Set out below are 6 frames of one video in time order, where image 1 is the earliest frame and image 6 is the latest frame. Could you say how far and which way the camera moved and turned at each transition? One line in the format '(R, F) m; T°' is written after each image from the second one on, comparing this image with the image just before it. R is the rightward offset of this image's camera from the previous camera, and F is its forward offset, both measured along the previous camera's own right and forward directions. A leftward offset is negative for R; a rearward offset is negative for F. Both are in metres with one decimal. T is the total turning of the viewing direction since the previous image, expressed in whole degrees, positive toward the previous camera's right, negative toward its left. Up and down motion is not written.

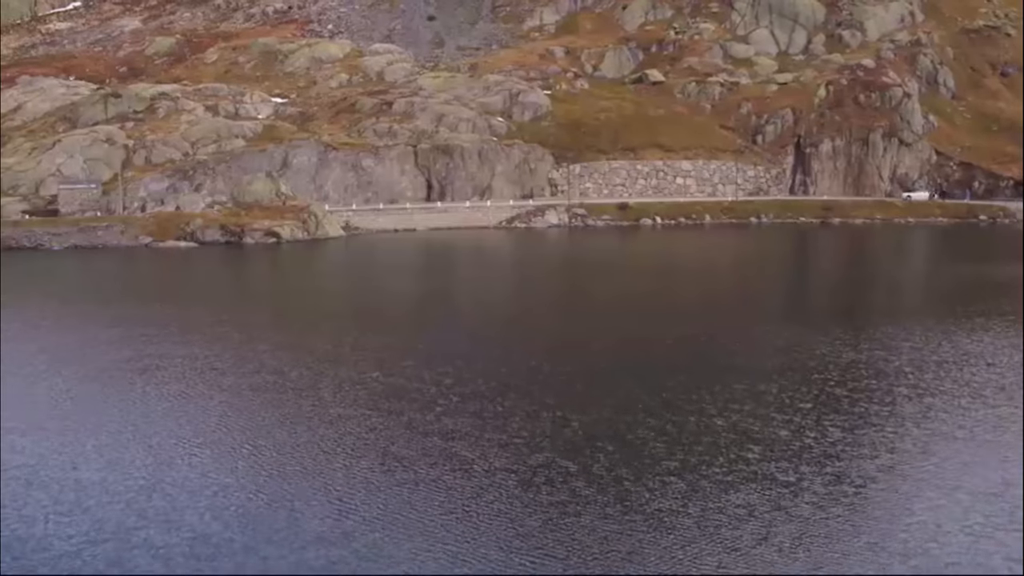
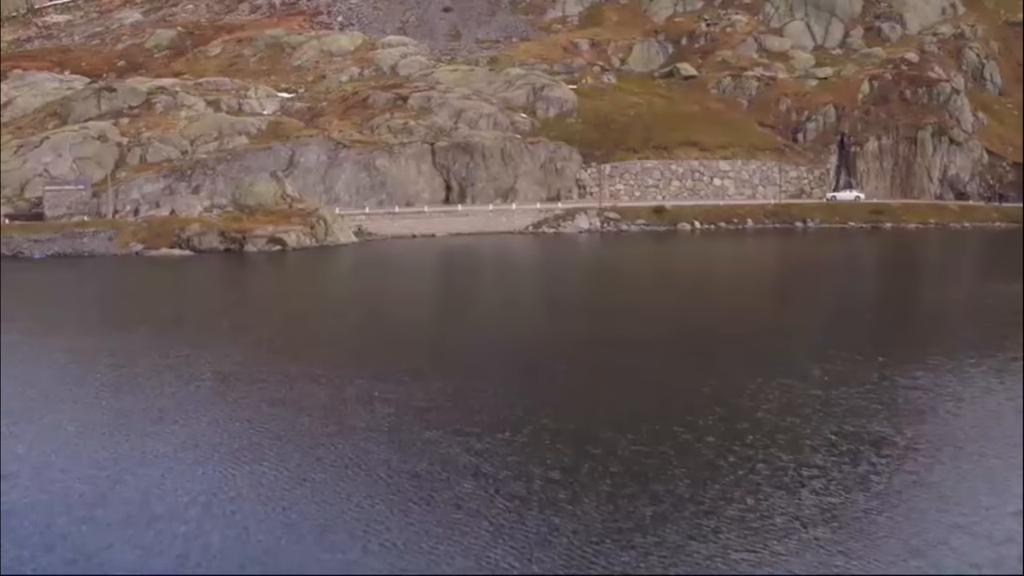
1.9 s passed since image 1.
(-1.1, +5.4) m; -1°
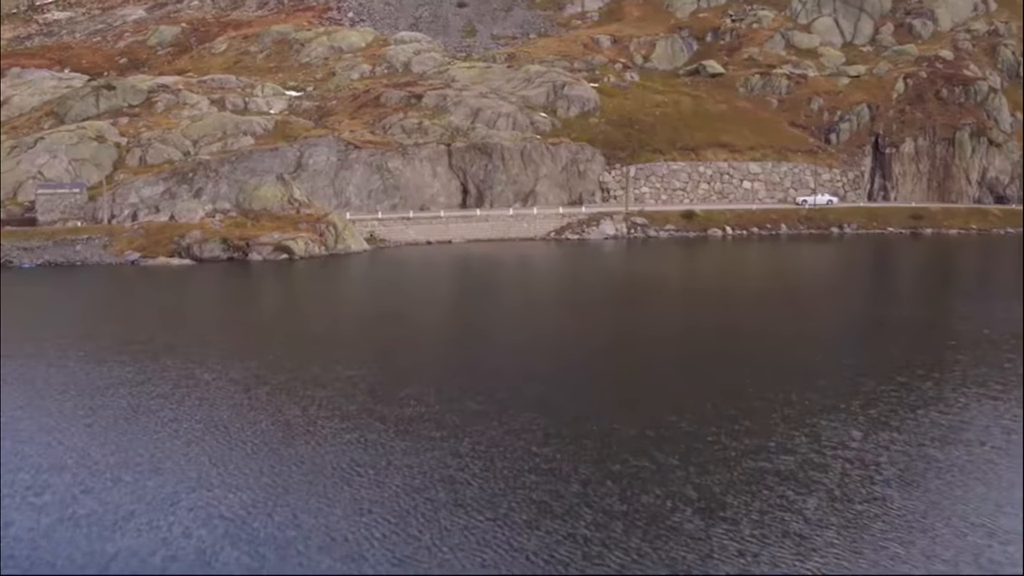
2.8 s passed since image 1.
(-0.9, +3.5) m; 0°
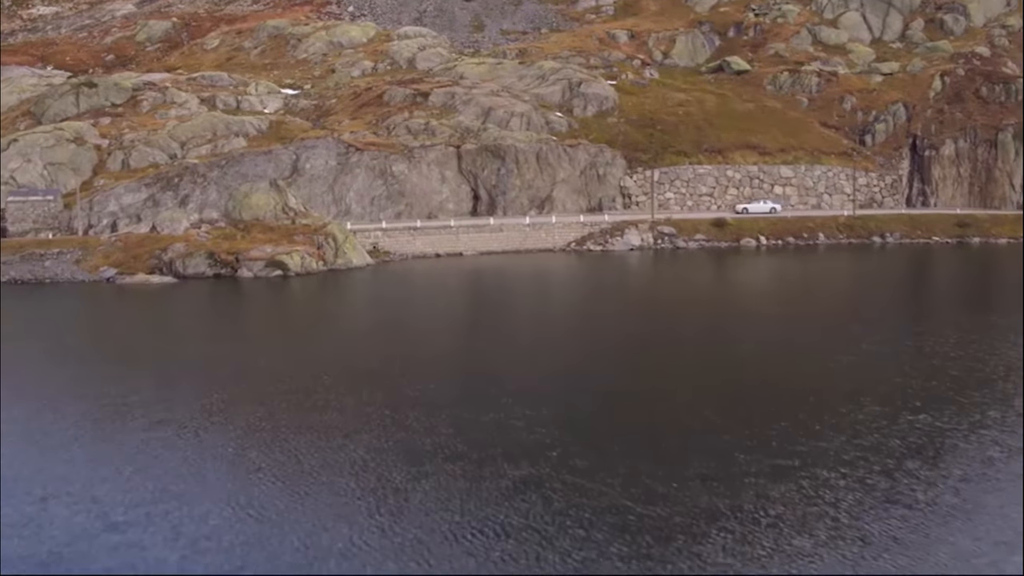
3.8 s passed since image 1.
(-0.9, +4.8) m; 0°
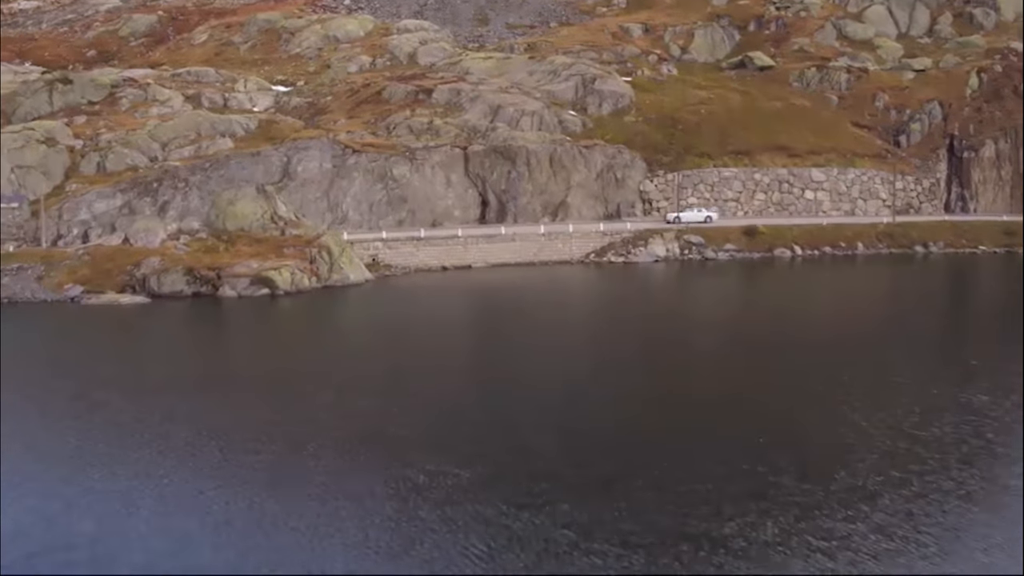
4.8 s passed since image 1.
(-0.8, +4.6) m; 0°
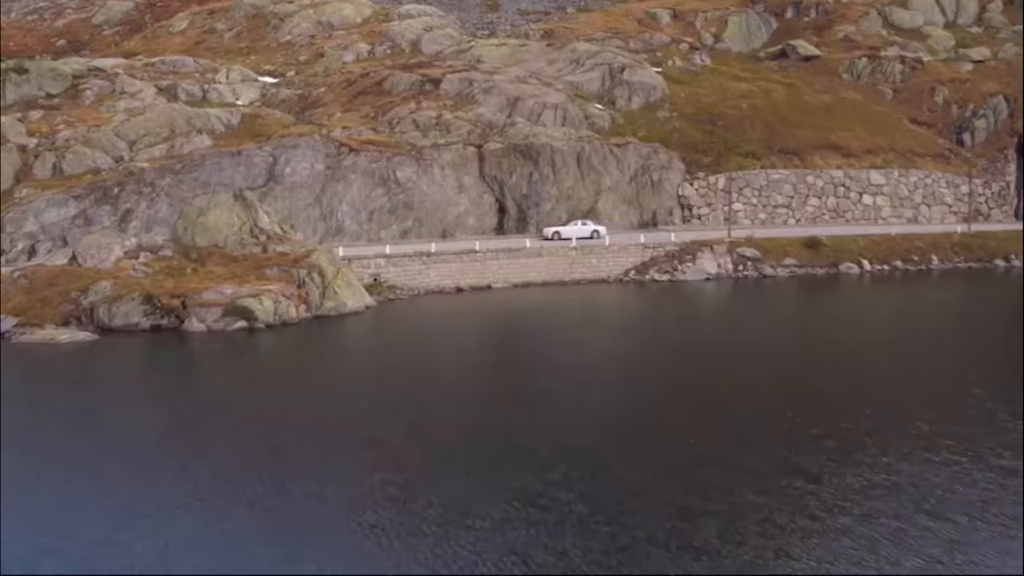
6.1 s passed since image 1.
(-1.2, +6.9) m; 0°
